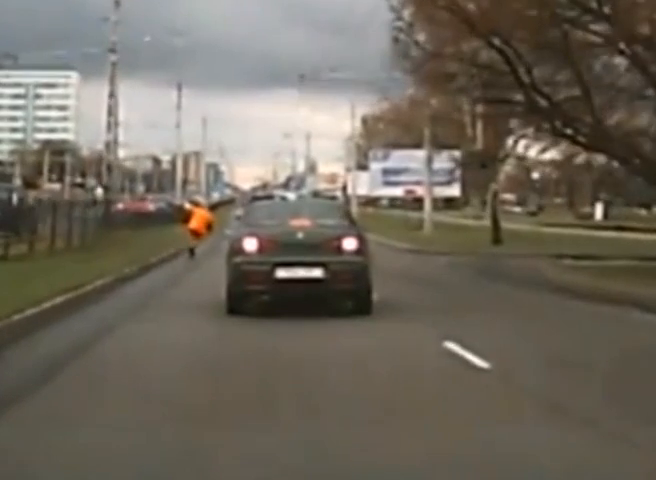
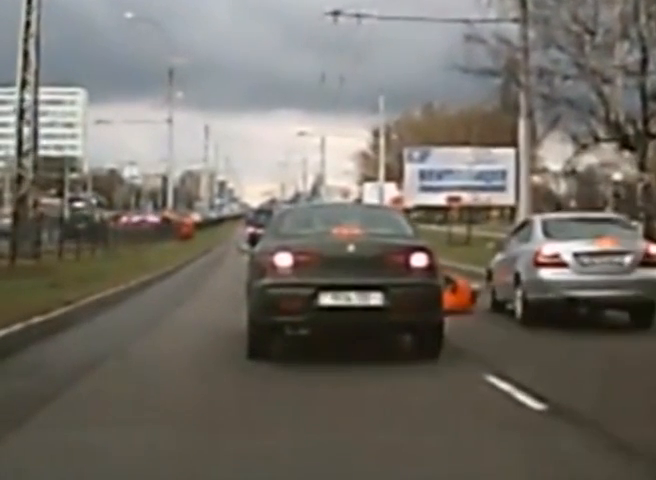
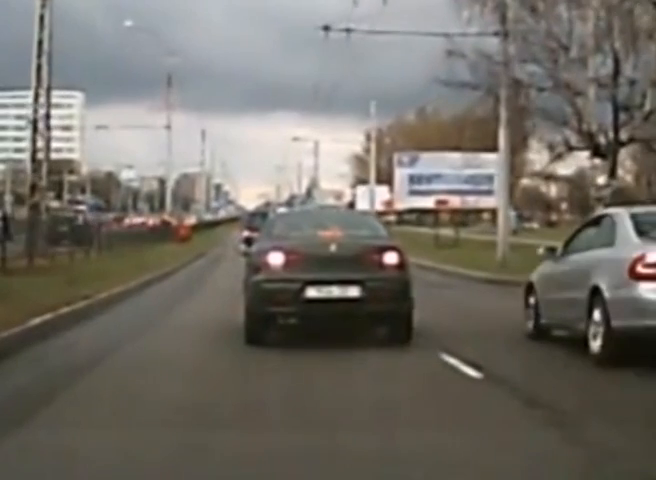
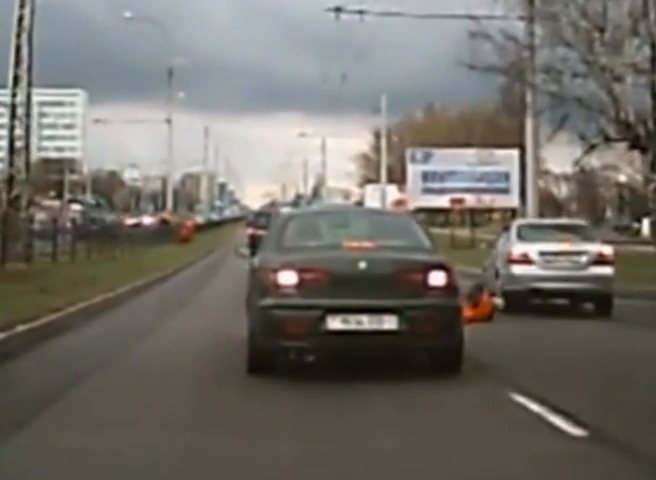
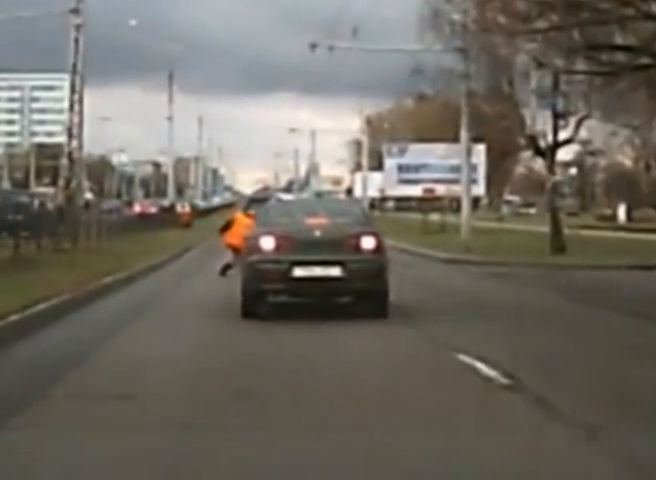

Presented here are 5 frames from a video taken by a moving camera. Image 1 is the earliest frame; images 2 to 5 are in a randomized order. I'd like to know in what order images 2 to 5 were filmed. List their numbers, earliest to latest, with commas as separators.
5, 3, 2, 4
